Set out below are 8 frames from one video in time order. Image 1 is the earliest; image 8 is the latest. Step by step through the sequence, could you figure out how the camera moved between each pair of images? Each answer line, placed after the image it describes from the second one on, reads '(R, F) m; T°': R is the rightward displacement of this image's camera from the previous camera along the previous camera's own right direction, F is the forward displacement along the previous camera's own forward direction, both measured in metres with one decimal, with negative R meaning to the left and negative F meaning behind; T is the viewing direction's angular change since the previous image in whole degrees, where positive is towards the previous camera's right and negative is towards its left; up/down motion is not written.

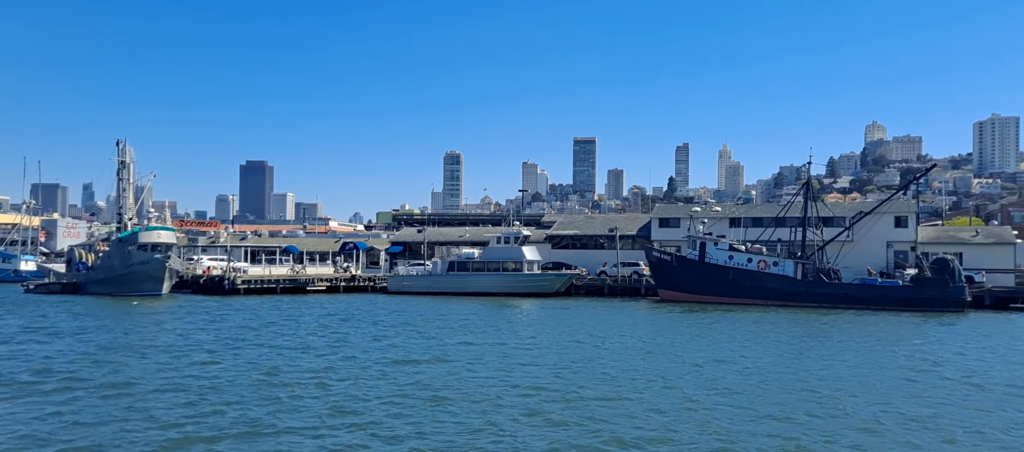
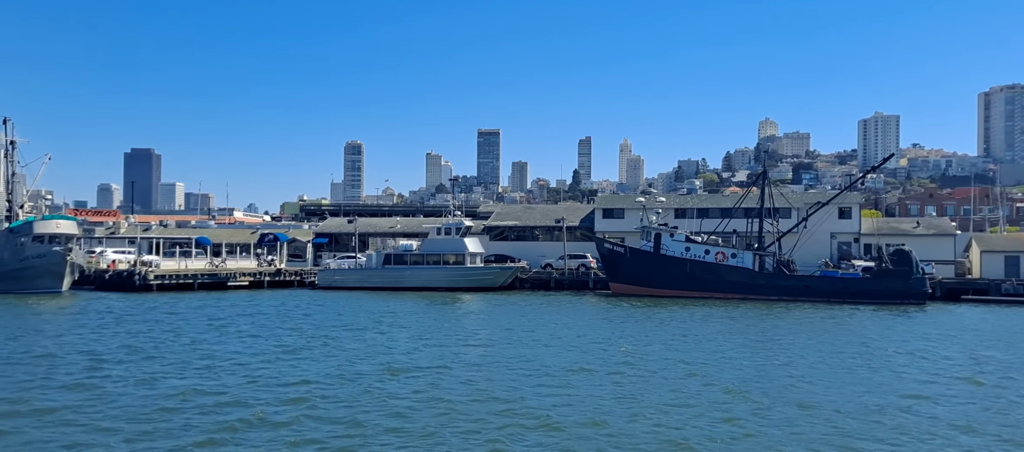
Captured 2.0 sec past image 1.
(-1.8, +2.5) m; +7°
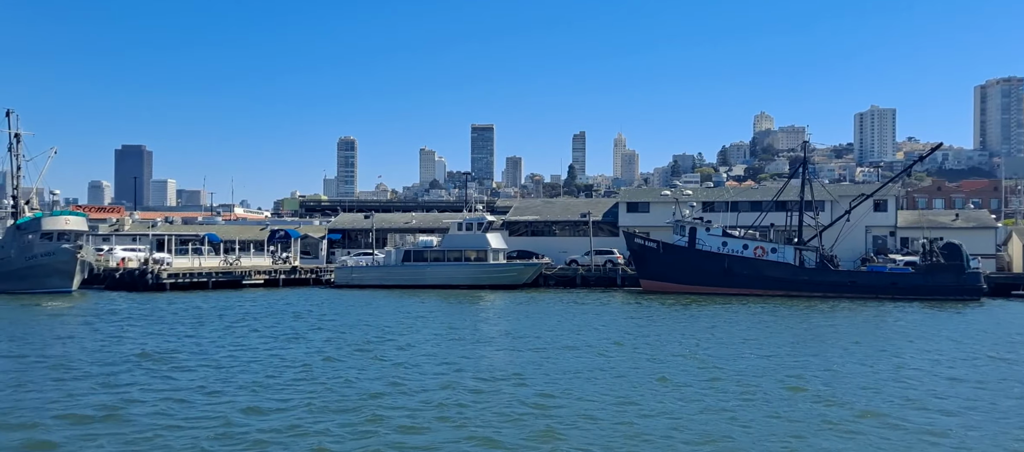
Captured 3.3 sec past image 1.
(-1.4, +1.4) m; 0°
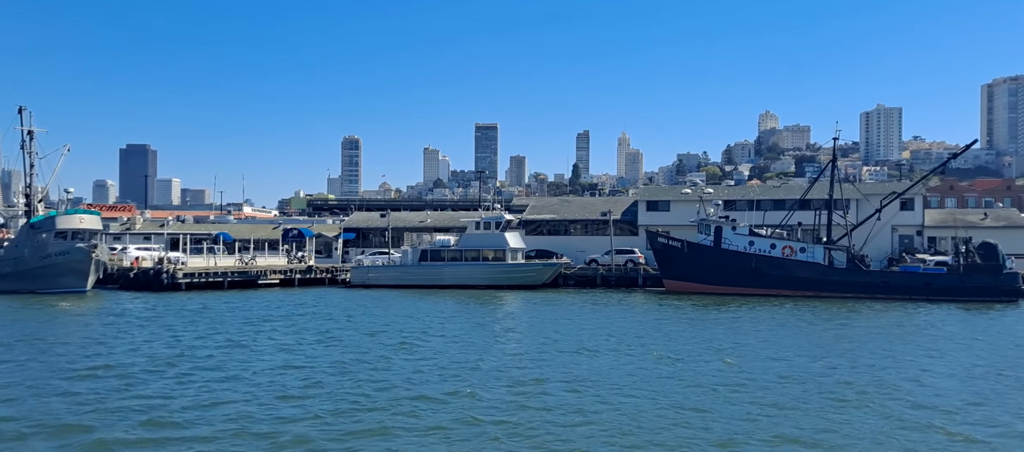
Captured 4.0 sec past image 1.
(-0.7, +0.7) m; 0°
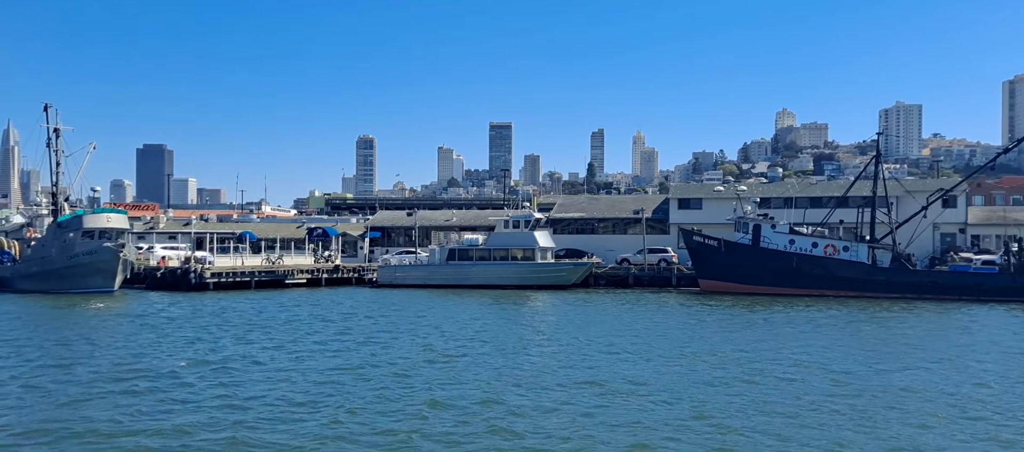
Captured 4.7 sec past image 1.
(-0.7, +0.7) m; -1°
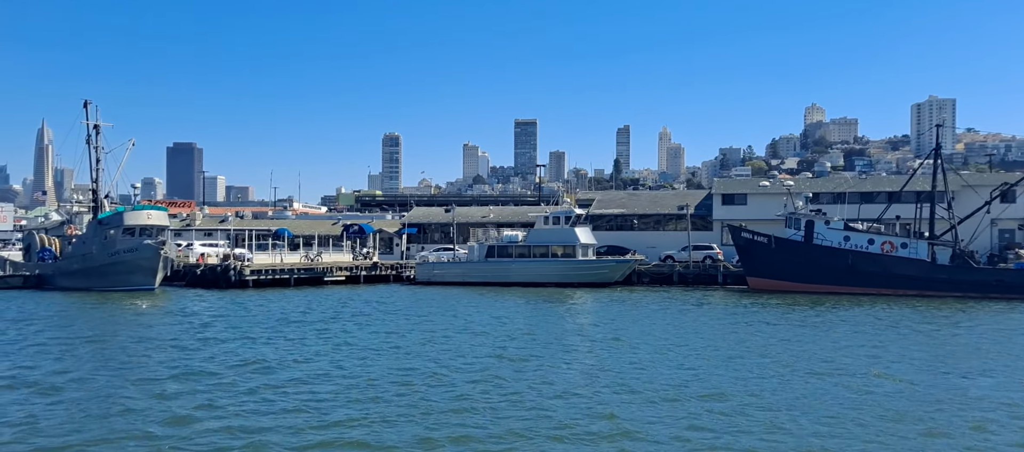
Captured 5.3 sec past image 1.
(-0.7, +0.7) m; -2°
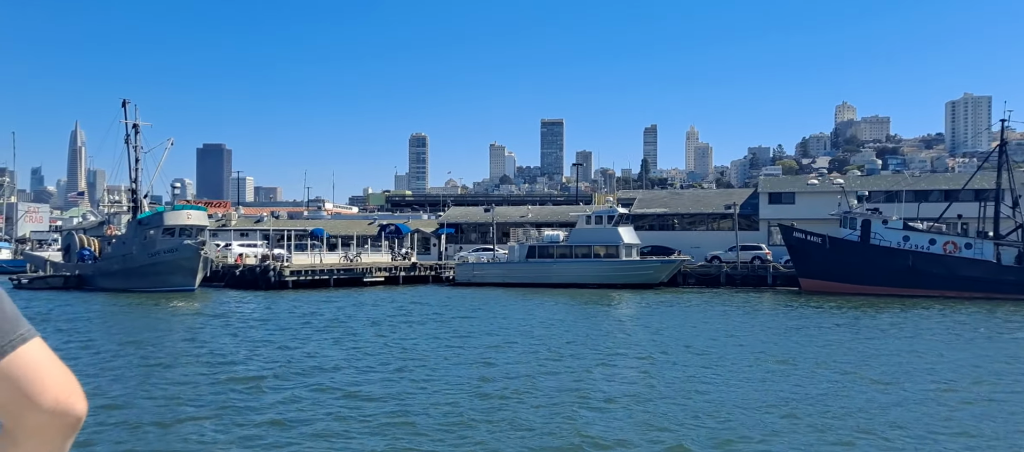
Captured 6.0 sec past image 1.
(-0.7, +0.8) m; -2°
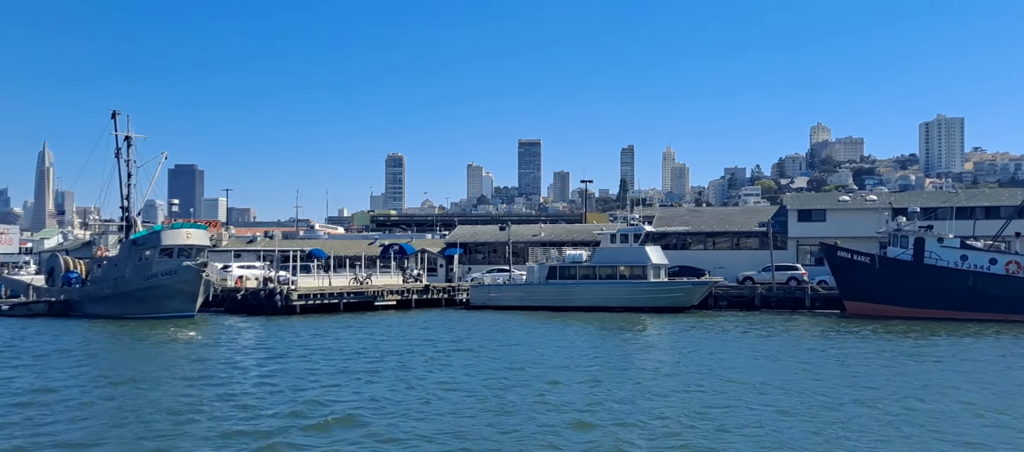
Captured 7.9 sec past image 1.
(-1.8, +2.4) m; +2°
